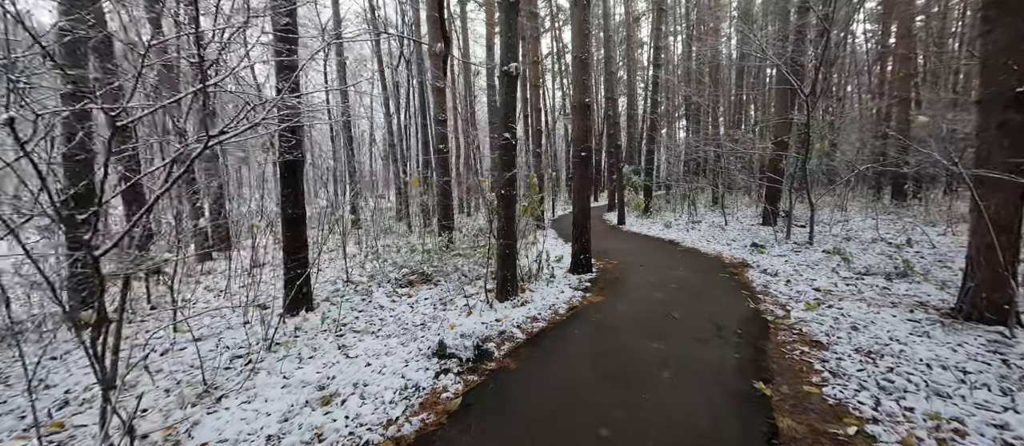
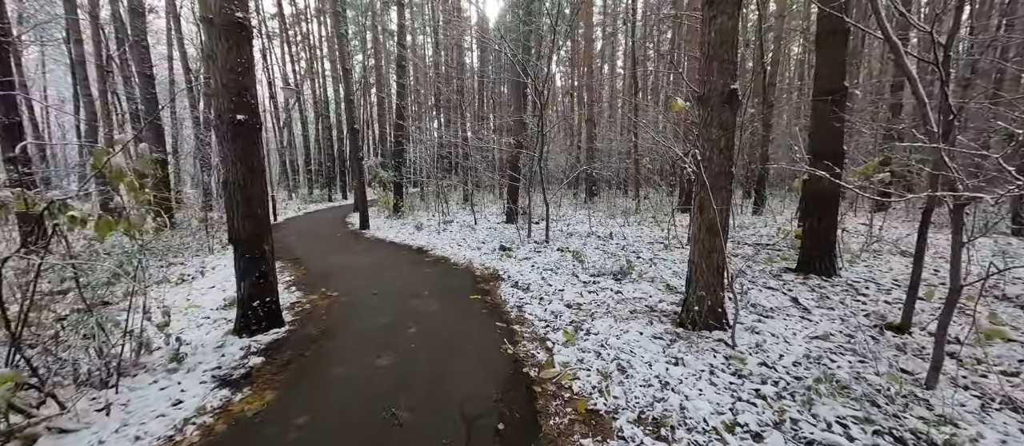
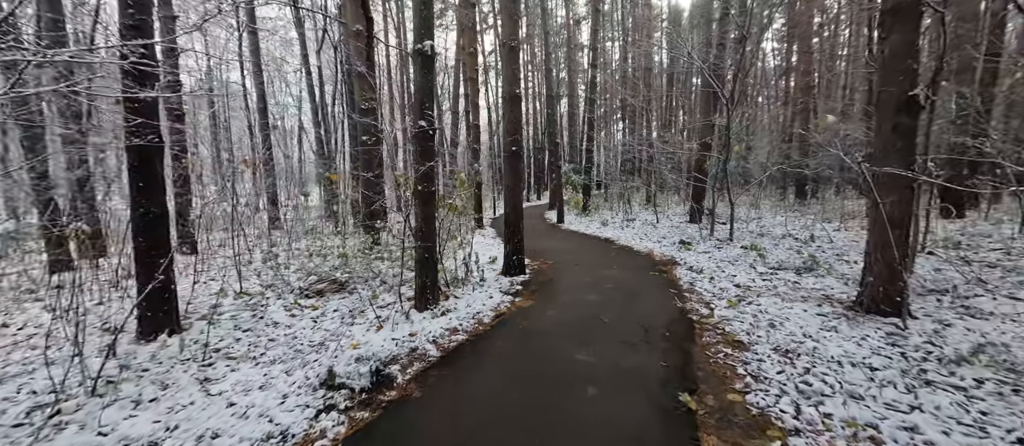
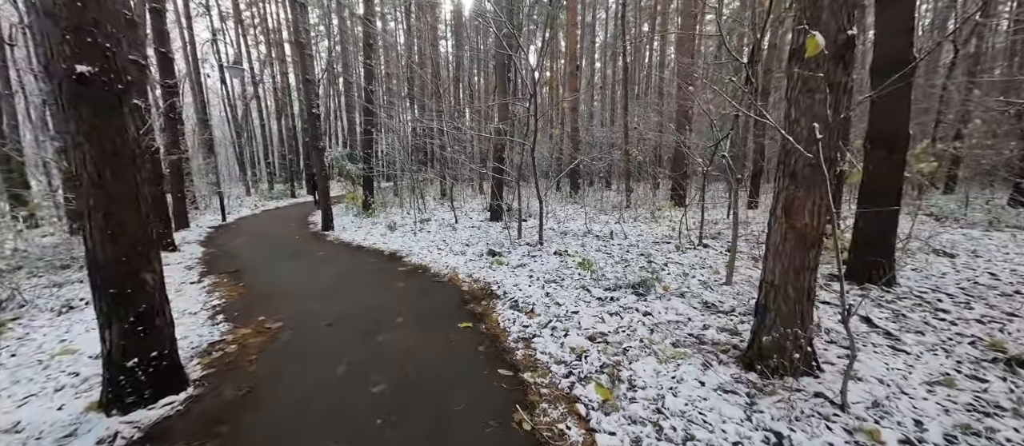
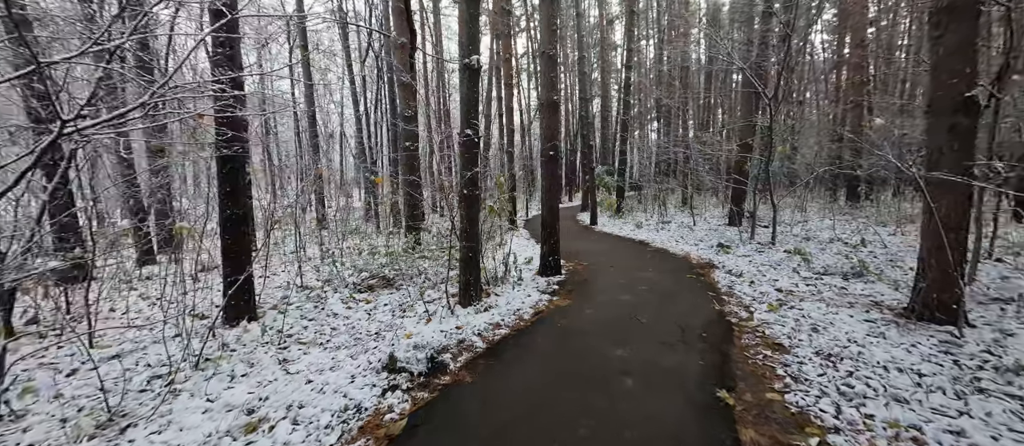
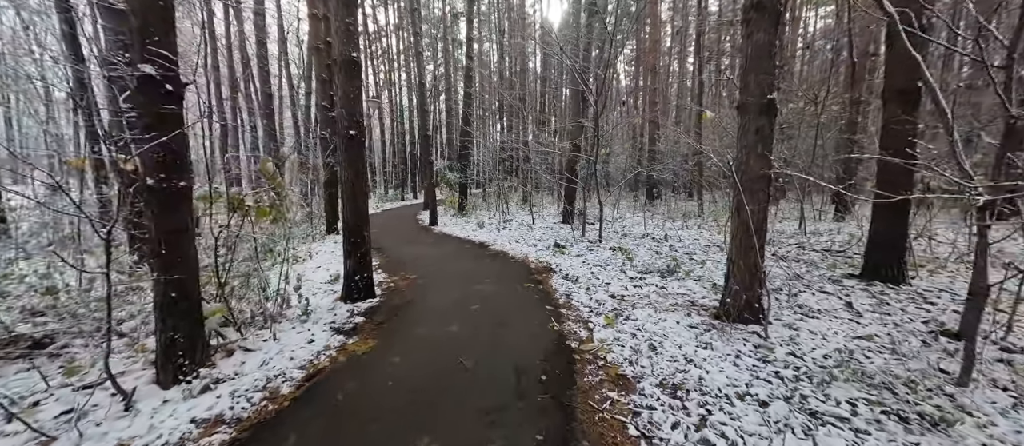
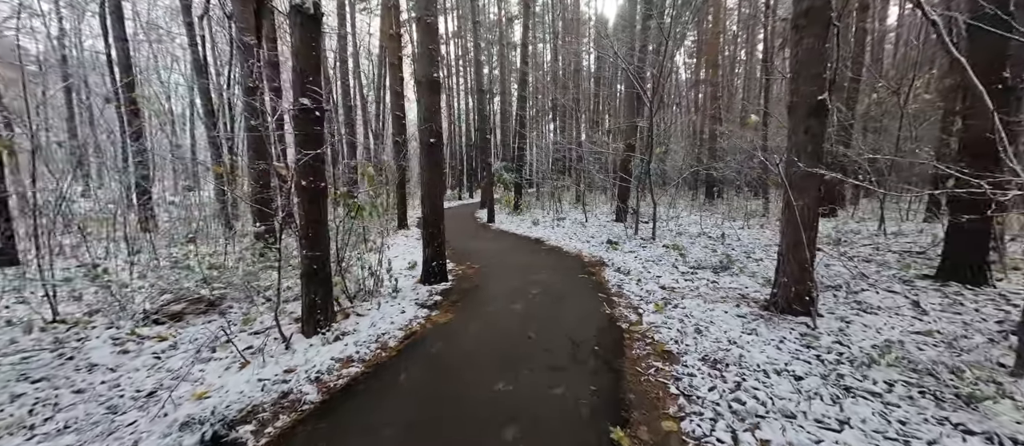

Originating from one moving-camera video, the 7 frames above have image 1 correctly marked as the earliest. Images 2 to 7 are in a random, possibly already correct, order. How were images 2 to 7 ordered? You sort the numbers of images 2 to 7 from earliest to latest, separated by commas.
5, 3, 7, 6, 2, 4
